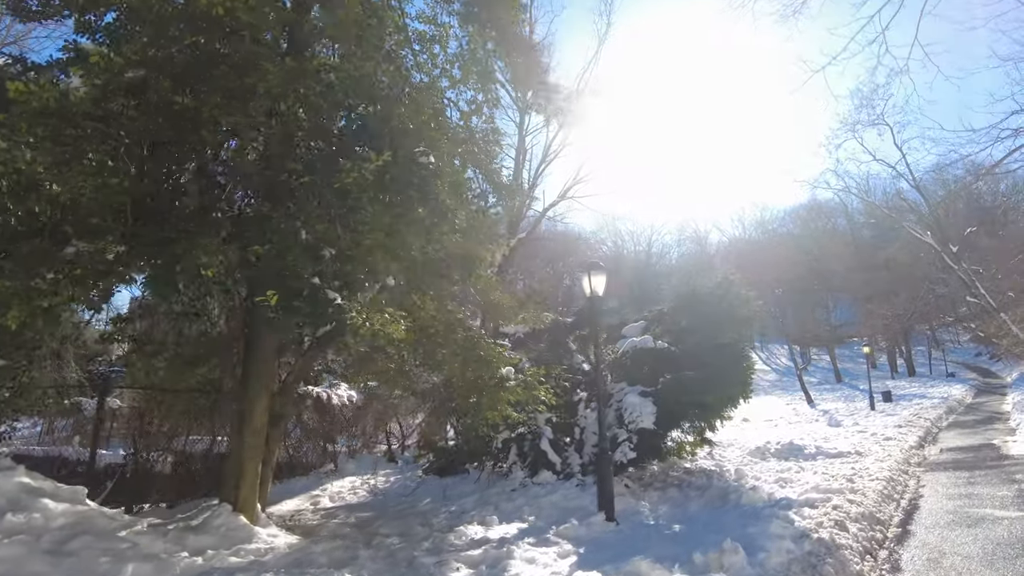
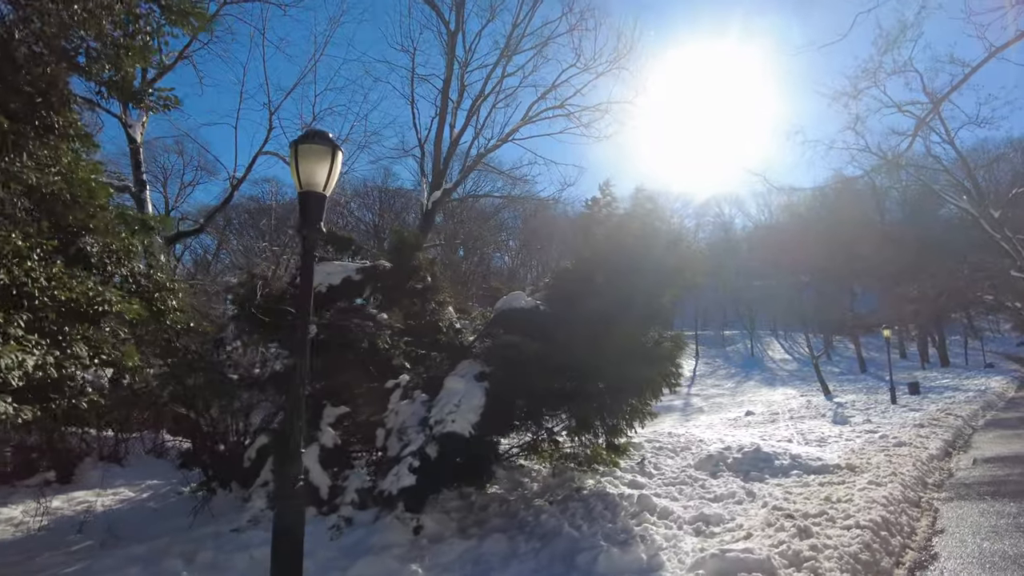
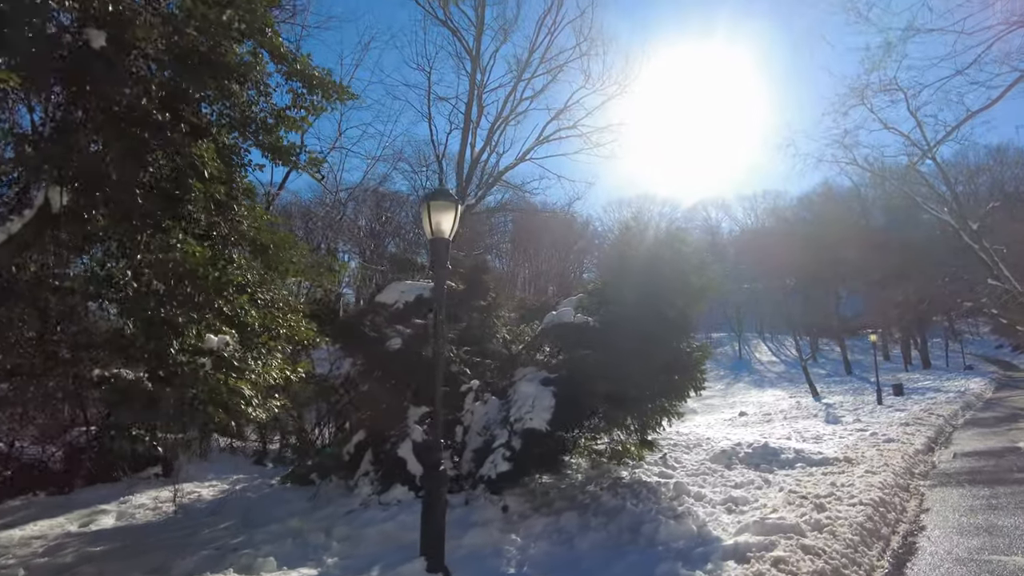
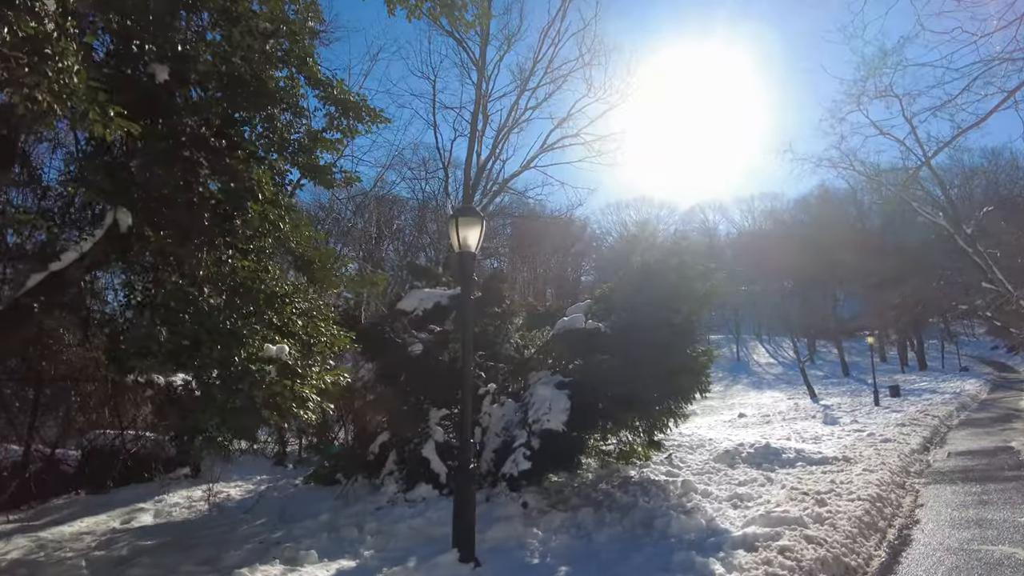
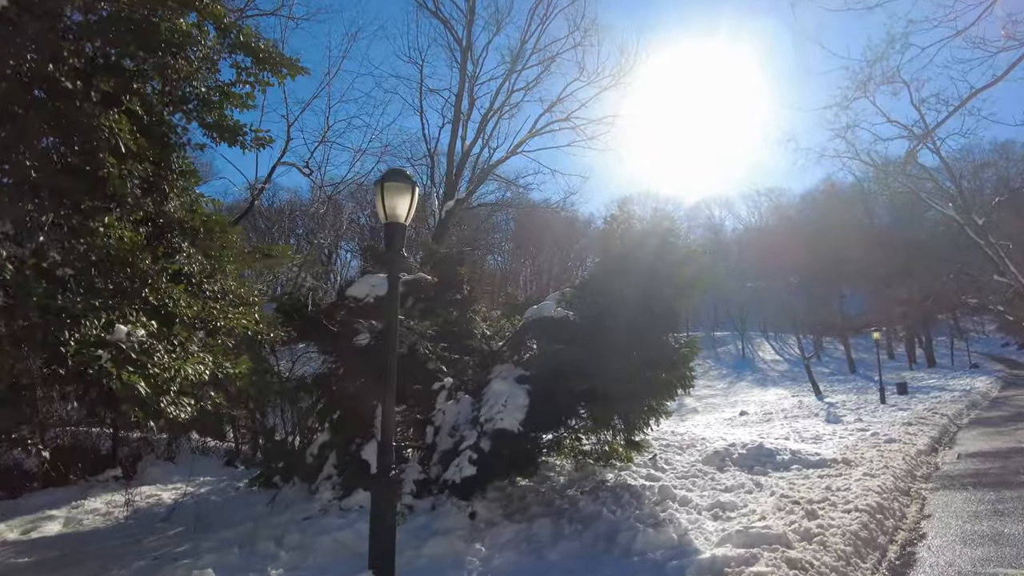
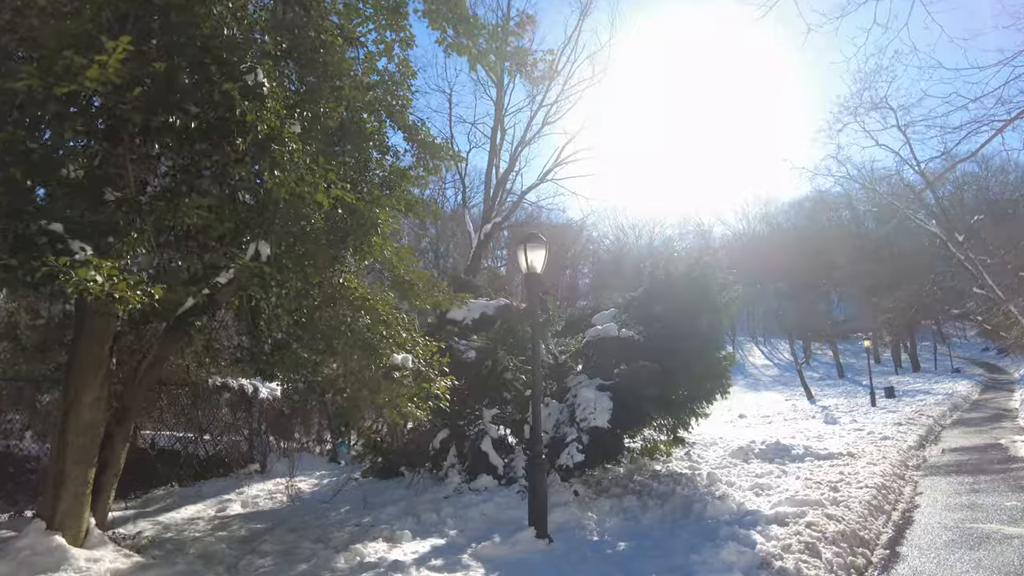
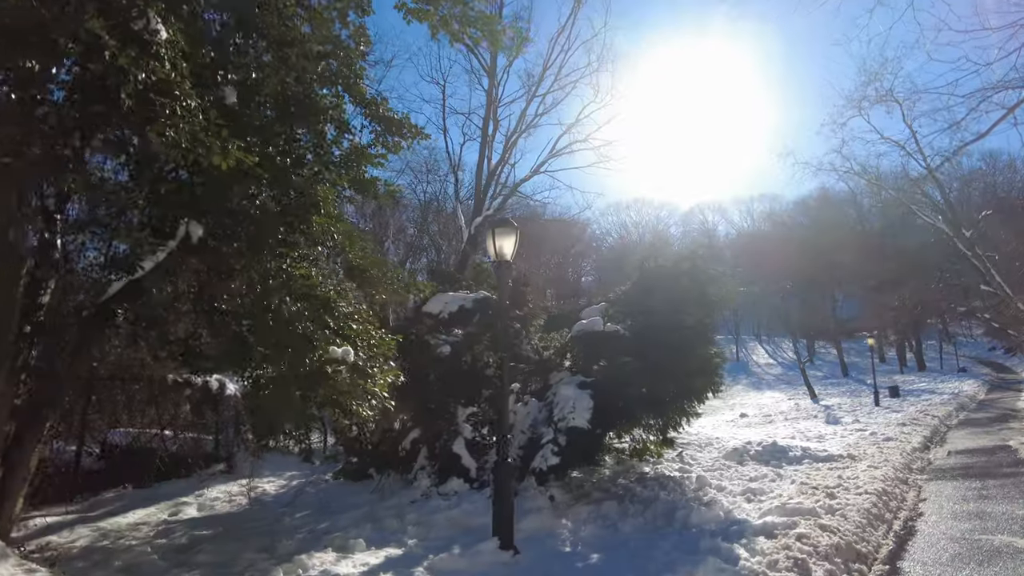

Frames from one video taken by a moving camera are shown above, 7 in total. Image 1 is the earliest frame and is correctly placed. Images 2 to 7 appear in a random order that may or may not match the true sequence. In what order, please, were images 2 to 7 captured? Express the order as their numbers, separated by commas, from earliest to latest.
6, 7, 4, 3, 5, 2
